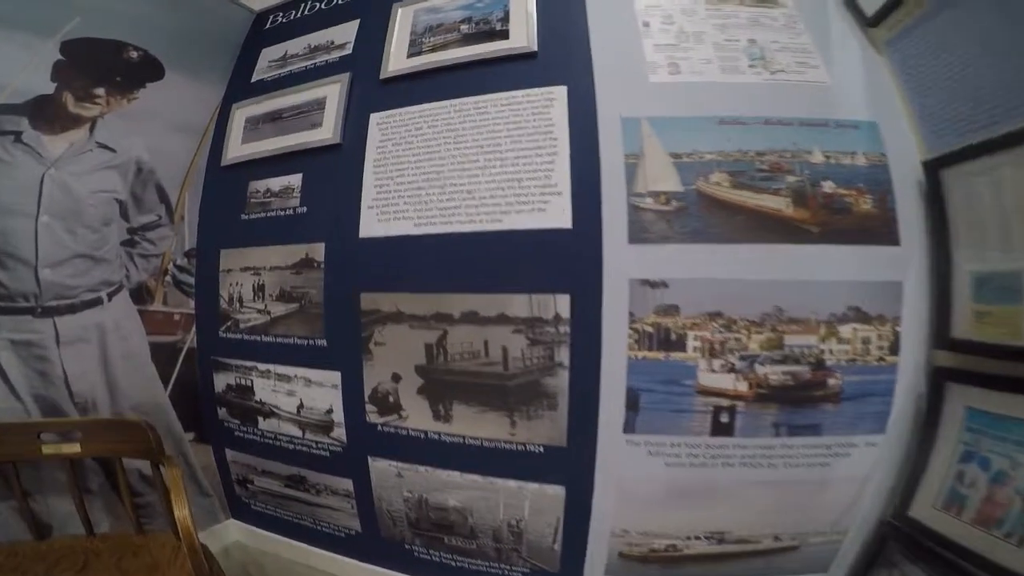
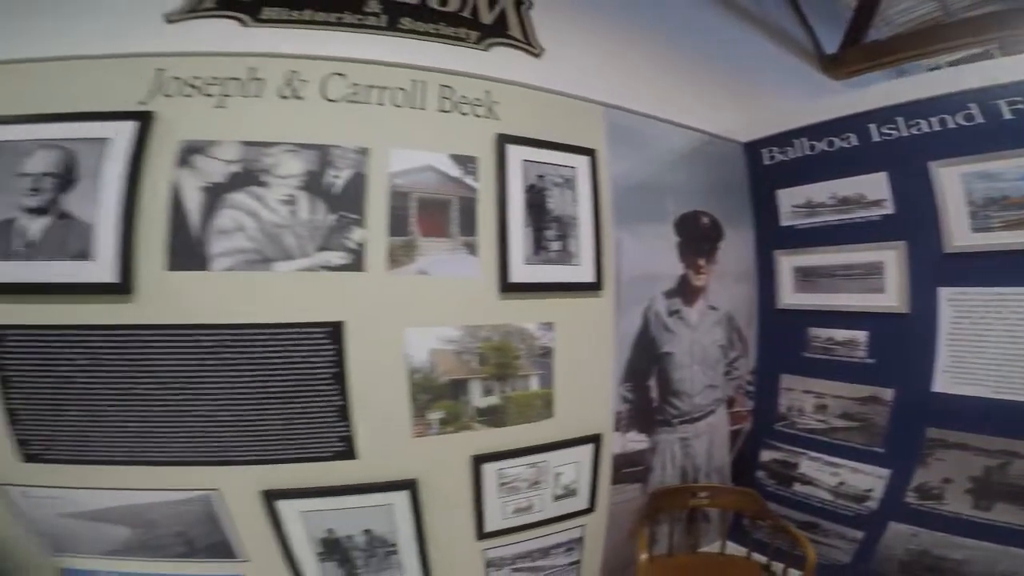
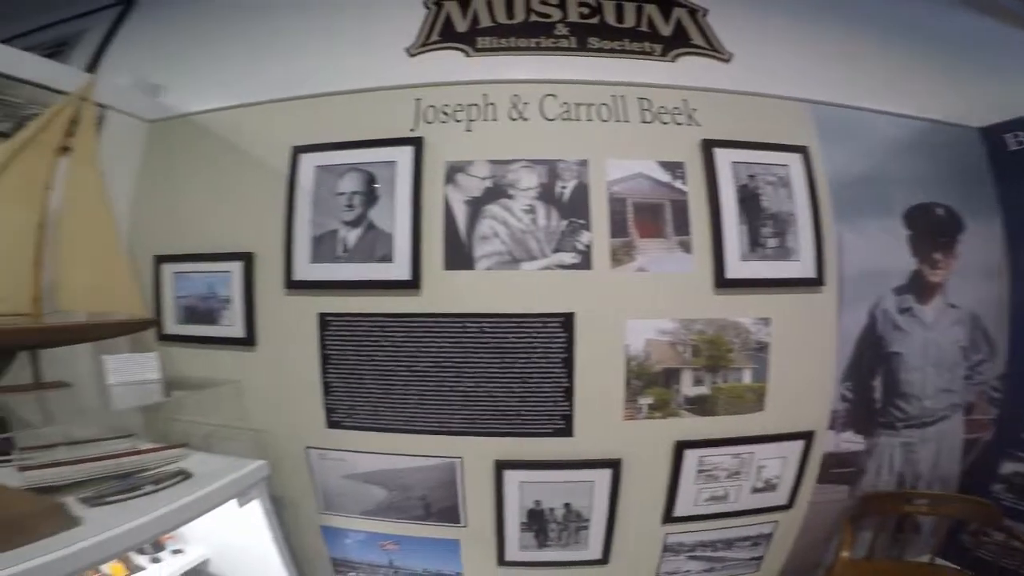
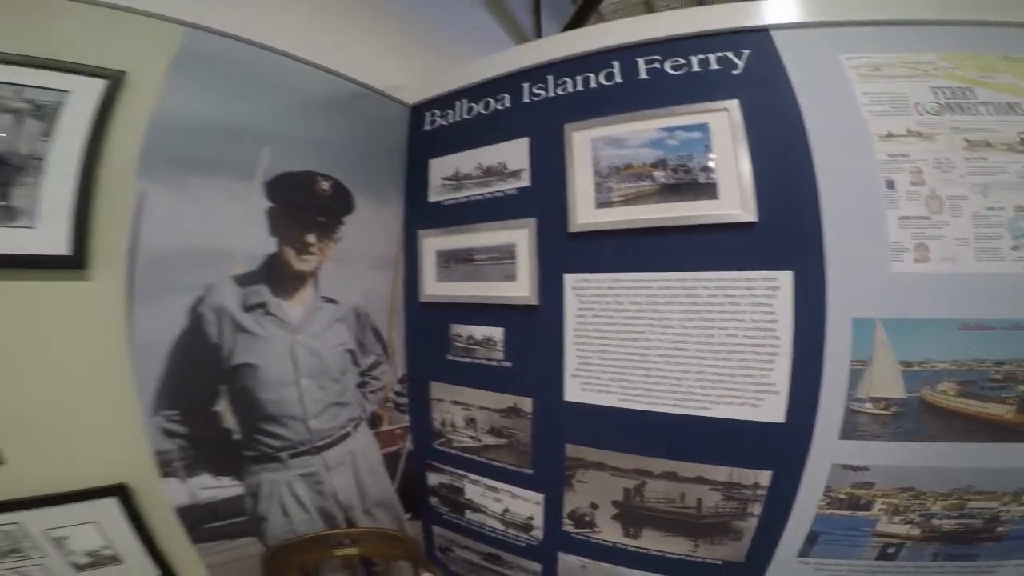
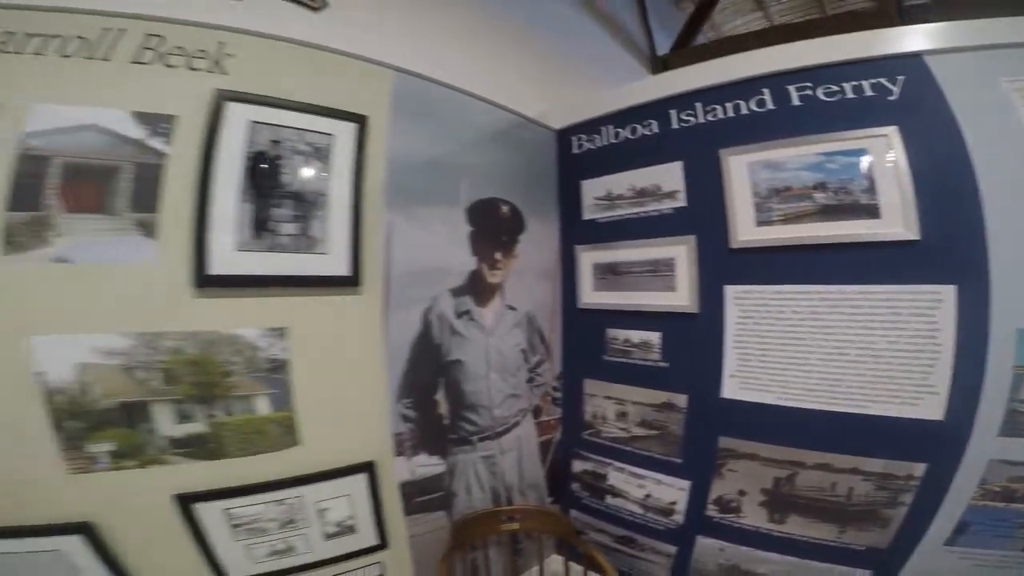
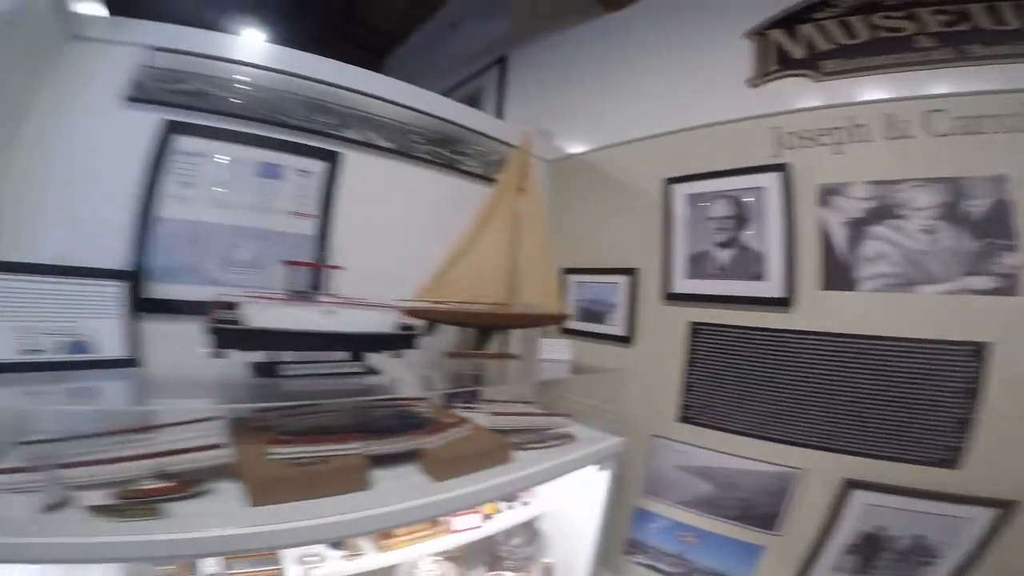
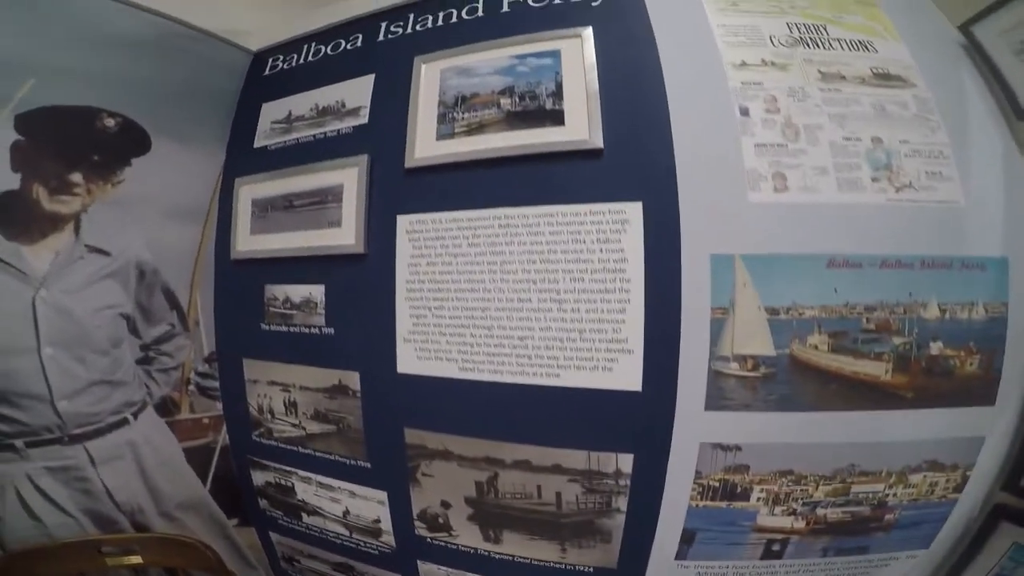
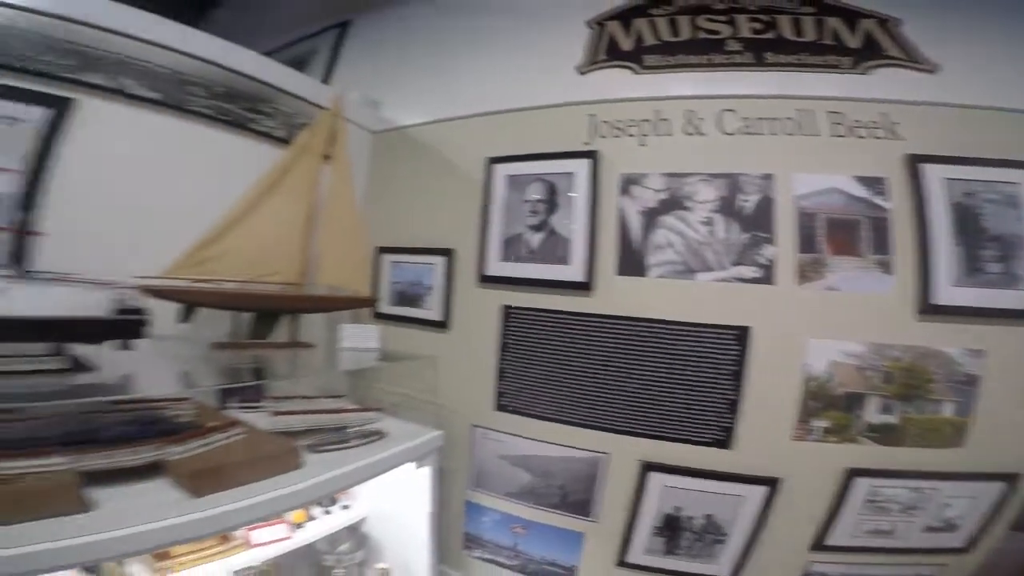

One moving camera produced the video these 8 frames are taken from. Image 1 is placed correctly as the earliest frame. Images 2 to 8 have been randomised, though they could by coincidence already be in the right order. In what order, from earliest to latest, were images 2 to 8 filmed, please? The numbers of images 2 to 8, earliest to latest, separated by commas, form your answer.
7, 4, 5, 2, 3, 8, 6
